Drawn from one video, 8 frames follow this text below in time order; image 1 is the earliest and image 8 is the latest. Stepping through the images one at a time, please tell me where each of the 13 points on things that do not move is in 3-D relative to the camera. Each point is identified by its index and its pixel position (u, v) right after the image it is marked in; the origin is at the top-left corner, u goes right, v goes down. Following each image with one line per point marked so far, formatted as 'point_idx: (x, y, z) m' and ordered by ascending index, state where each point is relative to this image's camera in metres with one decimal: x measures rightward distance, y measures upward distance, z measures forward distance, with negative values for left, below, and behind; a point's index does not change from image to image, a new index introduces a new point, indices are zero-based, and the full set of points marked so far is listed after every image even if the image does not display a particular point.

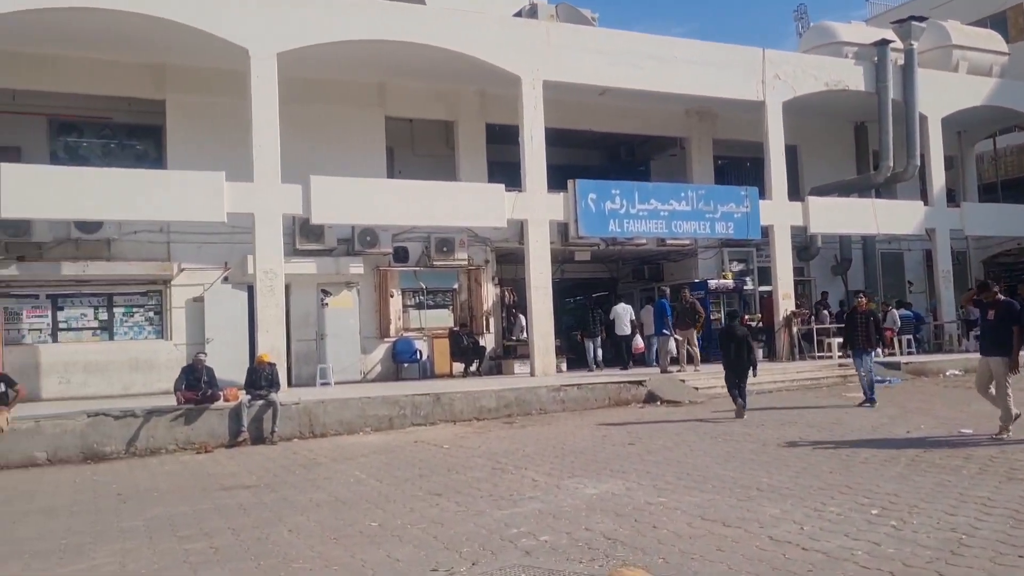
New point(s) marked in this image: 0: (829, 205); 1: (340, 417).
0: (+6.7, +1.8, +19.8) m
1: (-2.2, -1.7, +12.0) m
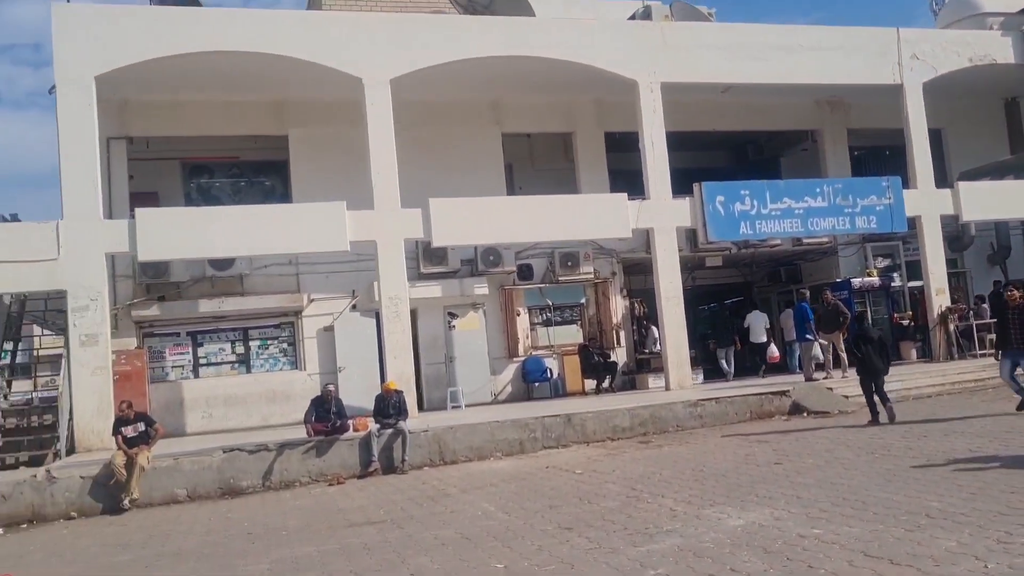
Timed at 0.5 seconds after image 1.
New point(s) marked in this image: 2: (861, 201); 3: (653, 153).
0: (+9.2, +1.9, +18.3) m
1: (-0.5, -1.9, +11.7) m
2: (+6.4, +1.6, +17.3) m
3: (+2.4, +2.3, +16.1) m
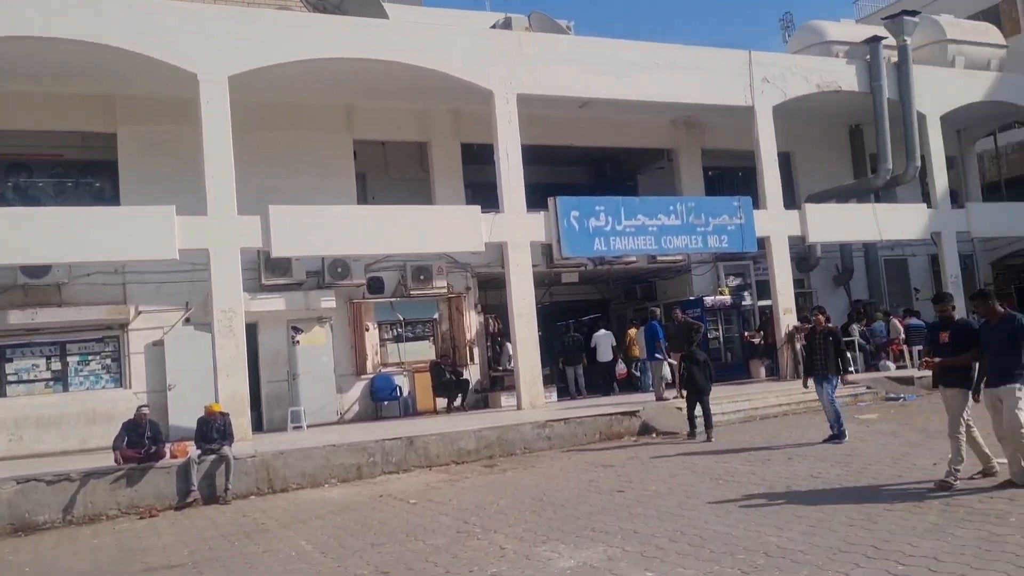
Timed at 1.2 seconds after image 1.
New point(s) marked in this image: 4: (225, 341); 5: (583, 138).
0: (+6.3, +1.5, +18.7) m
1: (-2.4, -2.1, +10.8) m
2: (+3.7, +1.3, +17.4) m
3: (-0.1, +2.1, +15.7) m
4: (-4.1, -0.7, +13.2) m
5: (+1.5, +3.2, +19.8) m
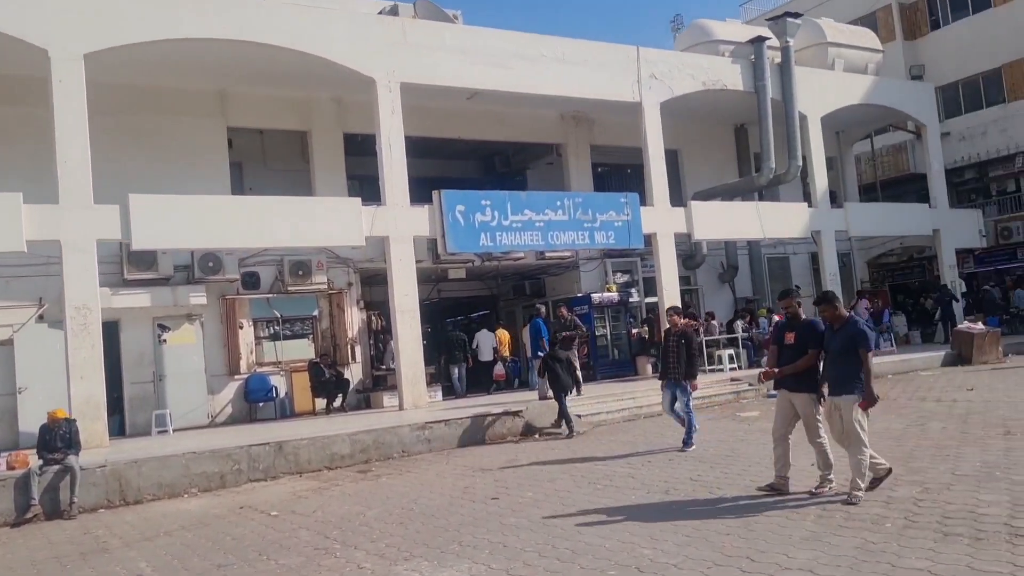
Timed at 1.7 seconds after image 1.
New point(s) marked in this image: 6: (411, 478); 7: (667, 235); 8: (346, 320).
0: (+4.0, +1.6, +18.8) m
1: (-3.8, -2.0, +10.0) m
2: (+1.6, +1.3, +17.2) m
3: (-2.0, +2.1, +15.1) m
4: (-5.7, -0.7, +12.2) m
5: (-0.8, +3.3, +19.4) m
6: (-1.1, -2.0, +9.8) m
7: (+3.0, +1.0, +18.2) m
8: (-3.0, -0.6, +16.9) m
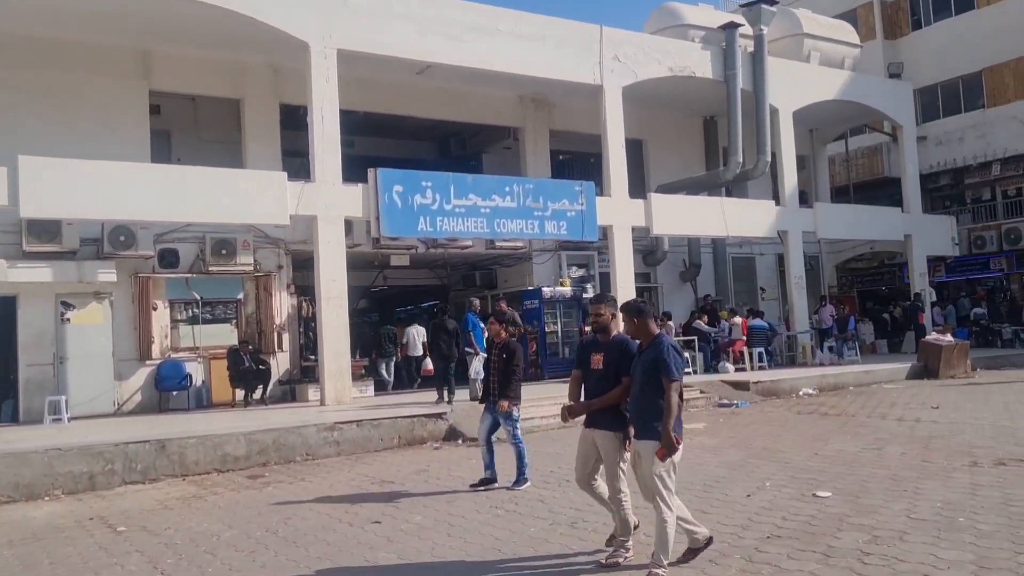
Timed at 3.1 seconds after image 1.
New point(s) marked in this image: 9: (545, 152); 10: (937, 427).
0: (+3.1, +1.6, +17.8) m
1: (-4.7, -1.8, +8.8) m
2: (+0.7, +1.4, +16.1) m
3: (-2.8, +2.3, +13.9) m
4: (-6.5, -0.3, +10.9) m
5: (-1.7, +3.5, +18.1) m
6: (-1.9, -1.8, +8.6) m
7: (+2.0, +1.1, +17.1) m
8: (-4.0, -0.3, +15.7) m
9: (+0.7, +2.8, +19.6) m
10: (+4.4, -1.4, +9.6) m
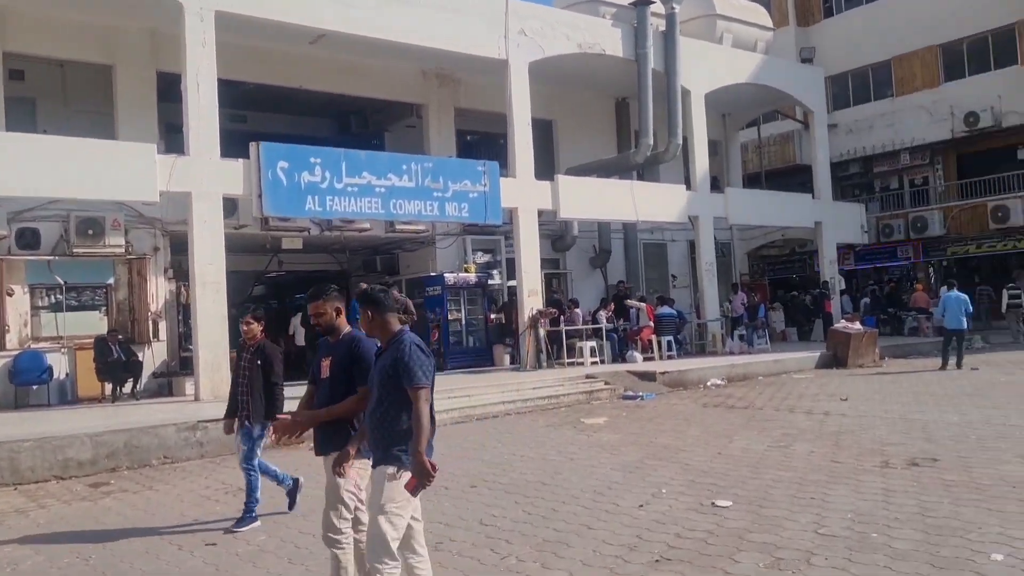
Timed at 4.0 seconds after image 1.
0: (+1.3, +1.9, +17.0) m
1: (-5.7, -1.6, +7.5) m
2: (-1.0, +1.7, +15.2) m
3: (-4.2, +2.6, +12.7) m
4: (-7.7, -0.1, +9.5) m
5: (-3.5, +3.8, +17.0) m
6: (-3.0, -1.7, +7.6) m
7: (+0.3, +1.3, +16.3) m
8: (-5.6, -0.1, +14.4) m
9: (-1.2, +3.1, +18.7) m
10: (+3.2, -1.3, +9.1) m
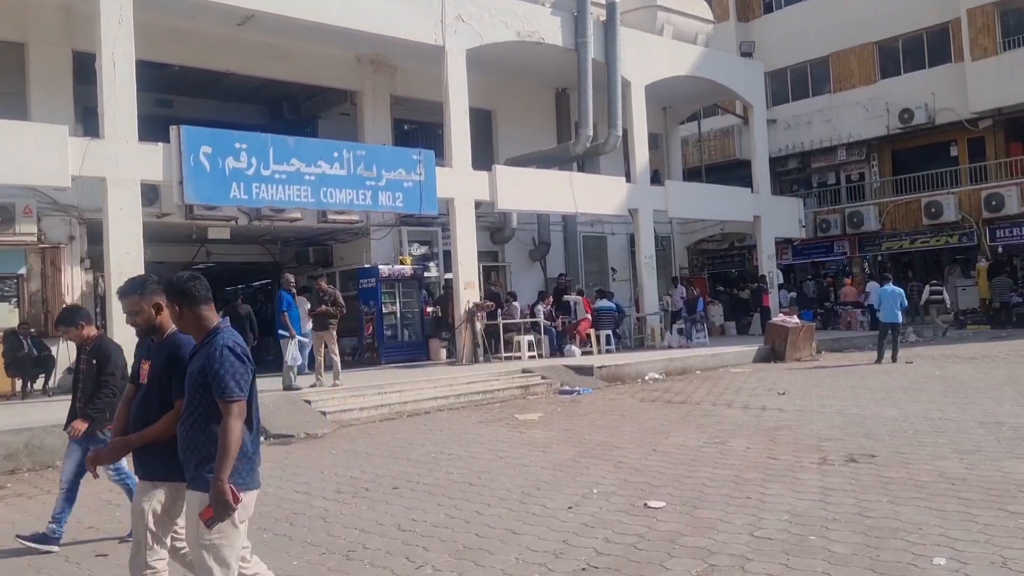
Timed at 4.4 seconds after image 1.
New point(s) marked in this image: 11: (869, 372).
0: (+0.2, +2.0, +16.7) m
1: (-6.2, -1.5, +6.8) m
2: (-2.0, +1.8, +14.7) m
3: (-5.1, +2.7, +12.0) m
4: (-8.4, 0.0, +8.6) m
5: (-4.6, +3.9, +16.4) m
6: (-3.5, -1.6, +7.0) m
7: (-0.8, +1.5, +15.9) m
8: (-6.5, +0.1, +13.7) m
9: (-2.5, +3.3, +18.2) m
10: (+2.6, -1.2, +8.9) m
11: (+4.9, -1.1, +12.8) m
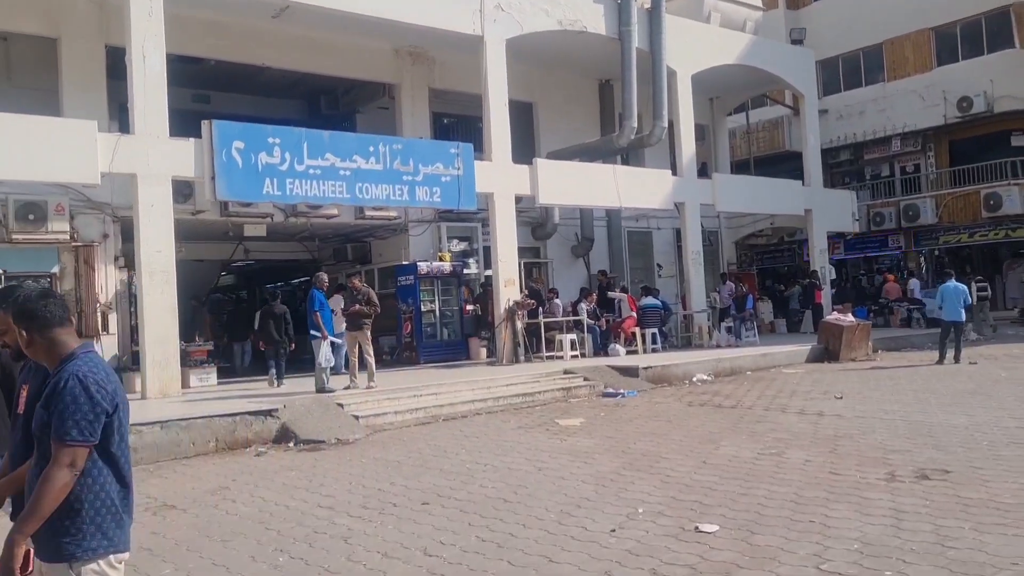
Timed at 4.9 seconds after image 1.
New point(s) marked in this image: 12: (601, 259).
0: (+0.9, +2.0, +16.2) m
1: (-6.0, -1.5, +6.6) m
2: (-1.3, +1.8, +14.3) m
3: (-4.6, +2.7, +11.7) m
4: (-8.0, 0.0, +8.5) m
5: (-3.9, +3.9, +16.0) m
6: (-3.3, -1.6, +6.7) m
7: (-0.1, +1.5, +15.4) m
8: (-6.0, +0.1, +13.5) m
9: (-1.7, +3.3, +17.7) m
10: (+2.9, -1.2, +8.3) m
11: (+5.4, -1.1, +12.1) m
12: (+1.9, +0.6, +19.6) m
